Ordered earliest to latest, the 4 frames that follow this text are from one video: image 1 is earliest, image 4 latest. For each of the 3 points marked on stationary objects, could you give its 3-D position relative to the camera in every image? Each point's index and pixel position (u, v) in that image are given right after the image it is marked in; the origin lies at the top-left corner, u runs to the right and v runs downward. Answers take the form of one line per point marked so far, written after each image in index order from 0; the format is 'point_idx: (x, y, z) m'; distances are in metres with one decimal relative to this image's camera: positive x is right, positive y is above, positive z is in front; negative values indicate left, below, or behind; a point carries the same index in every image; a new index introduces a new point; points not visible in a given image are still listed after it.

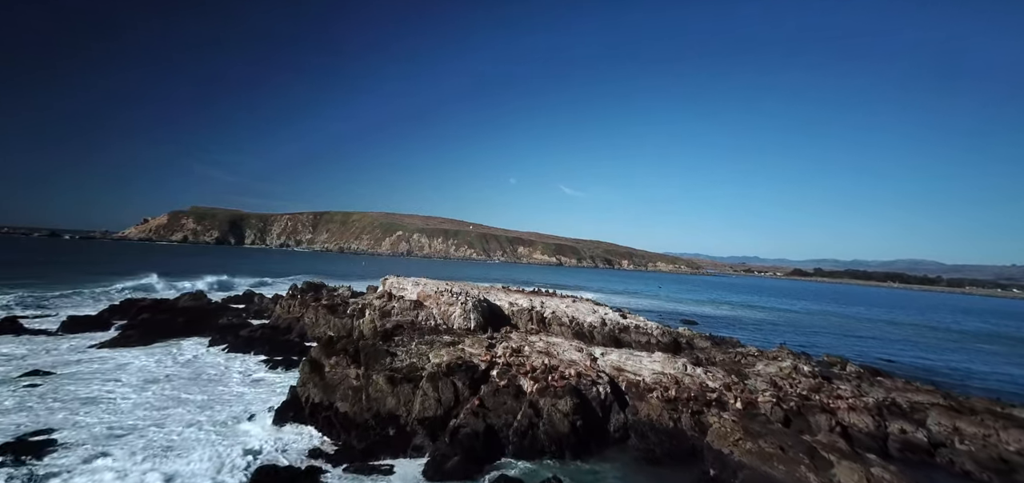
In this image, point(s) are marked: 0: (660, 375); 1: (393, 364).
0: (+4.7, -4.3, +14.1) m
1: (-3.7, -3.8, +13.7) m
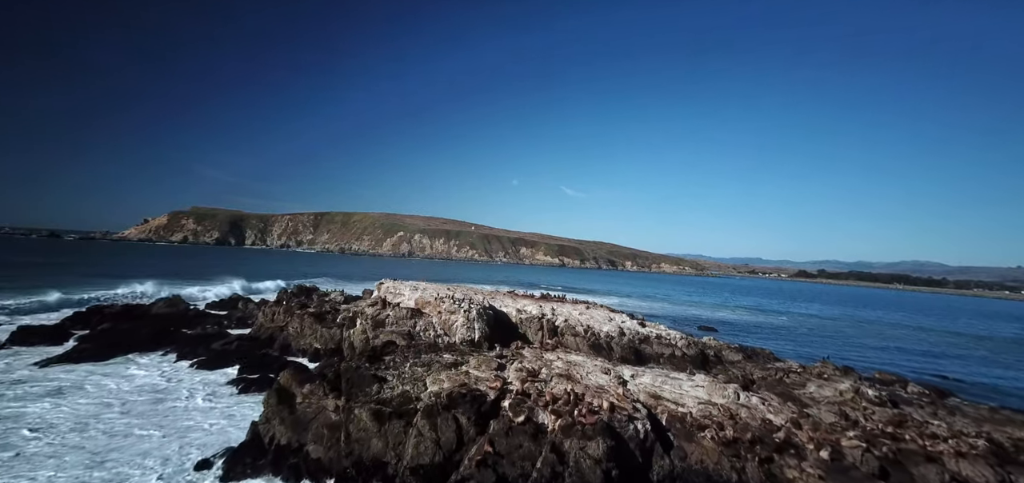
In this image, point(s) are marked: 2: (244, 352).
0: (+5.1, -4.3, +11.5) m
1: (-3.3, -3.8, +11.1) m
2: (-11.1, -4.6, +18.4) m
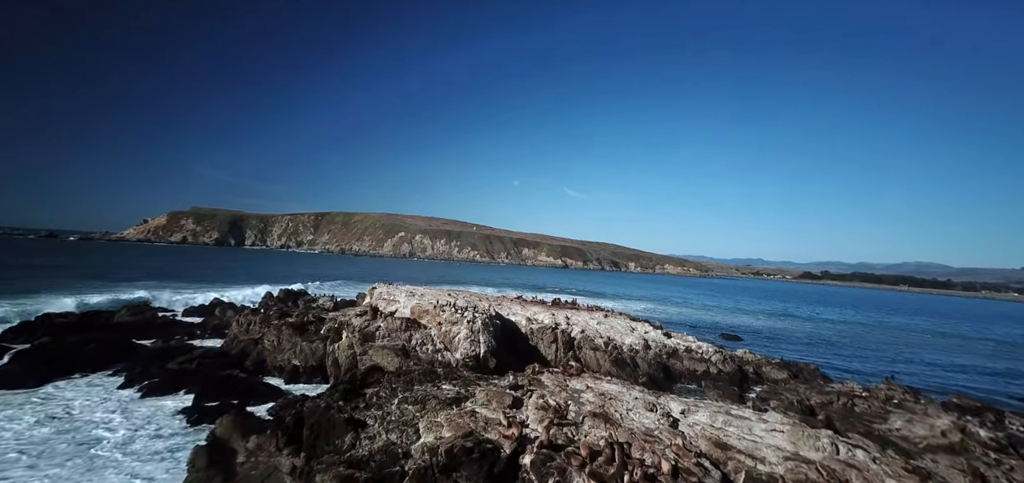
0: (+5.5, -4.3, +8.5) m
1: (-2.9, -3.8, +8.2) m
2: (-10.7, -4.6, +15.4) m
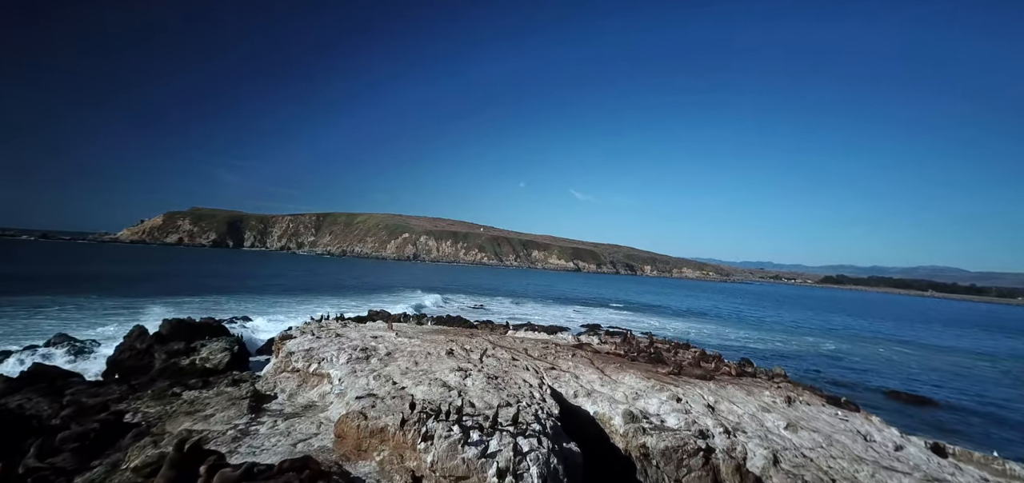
0: (+7.2, -4.1, -5.1) m
1: (-1.2, -3.6, -5.3) m
2: (-9.0, -4.4, +2.0) m
